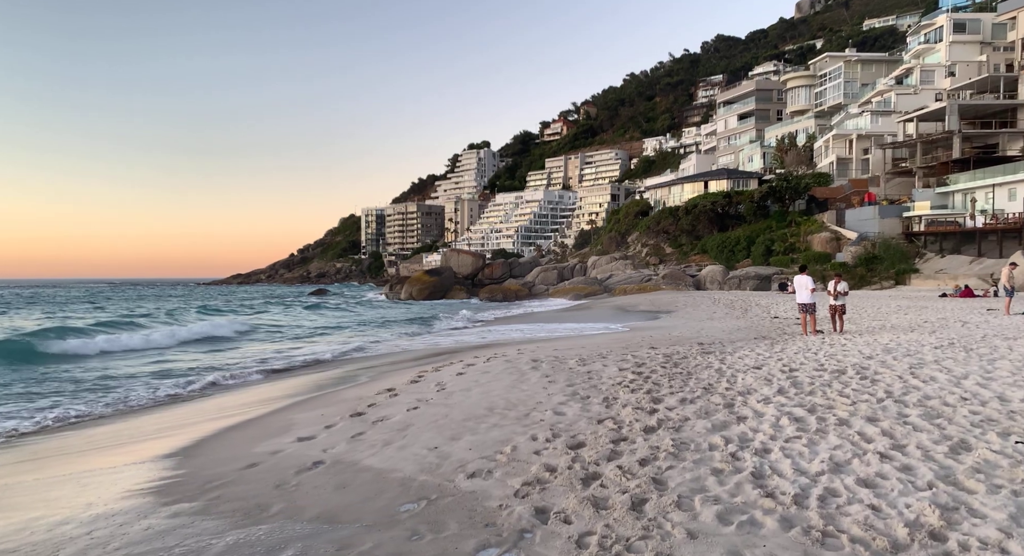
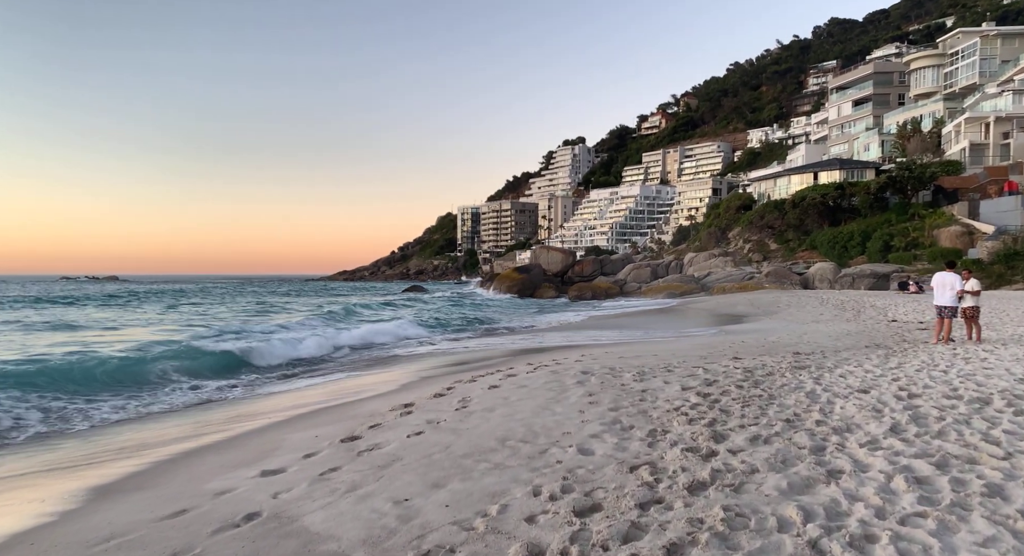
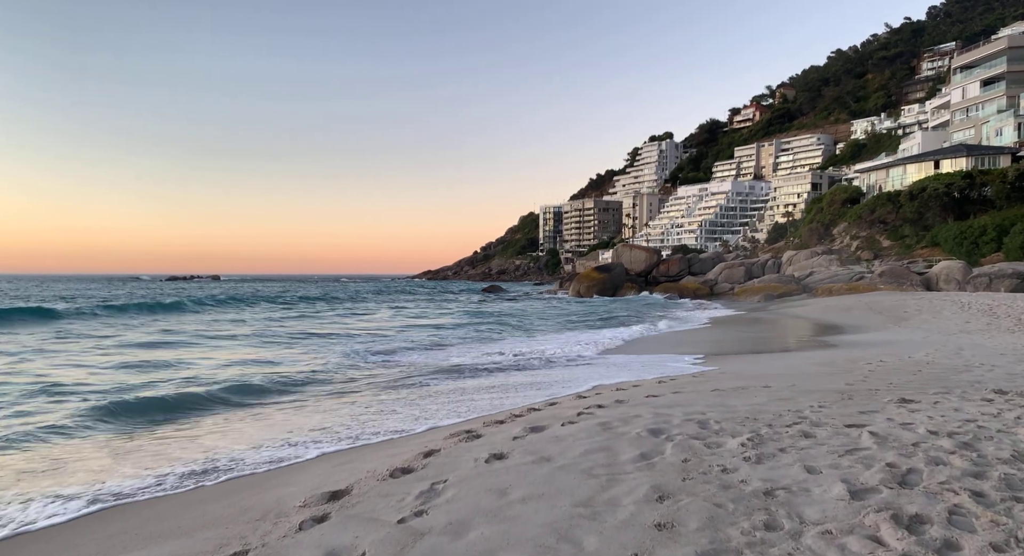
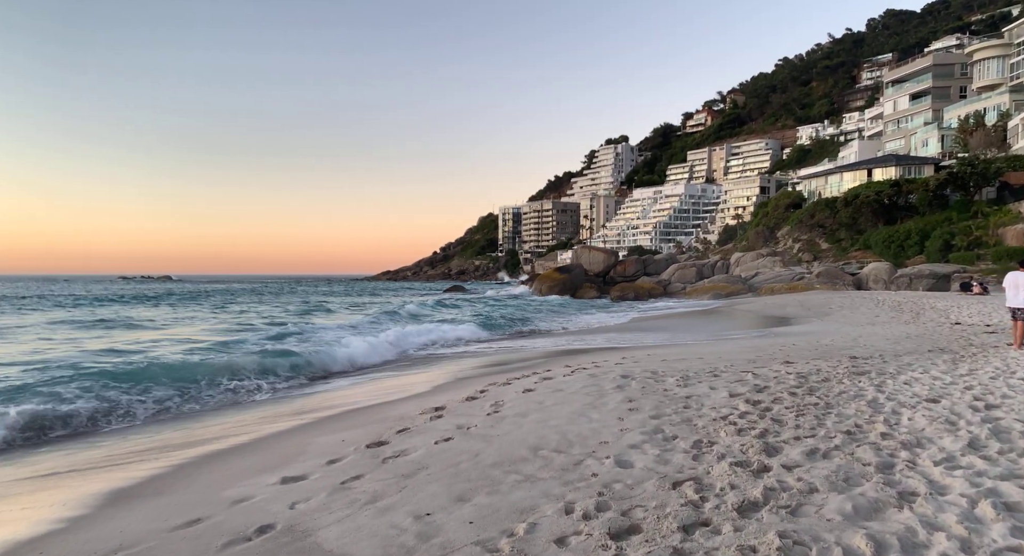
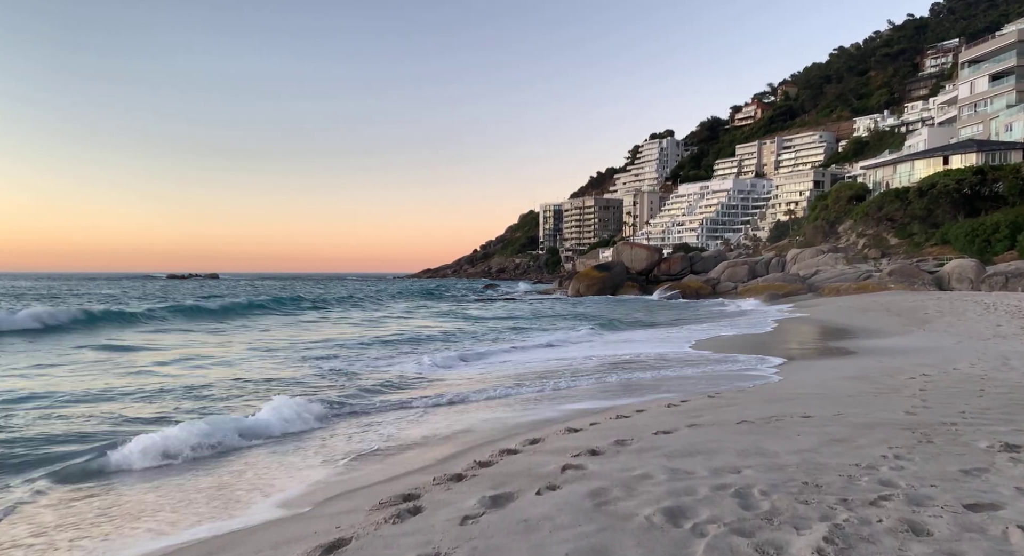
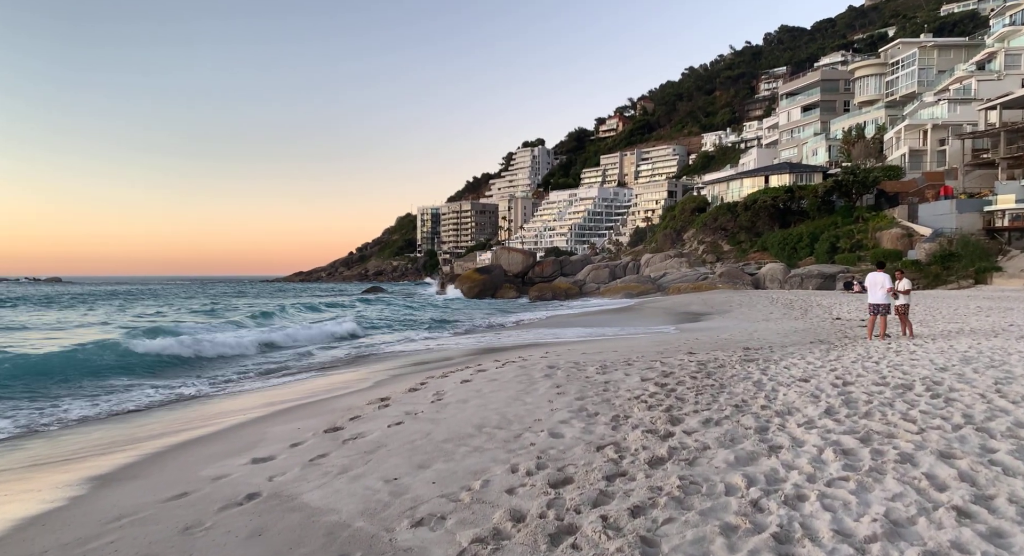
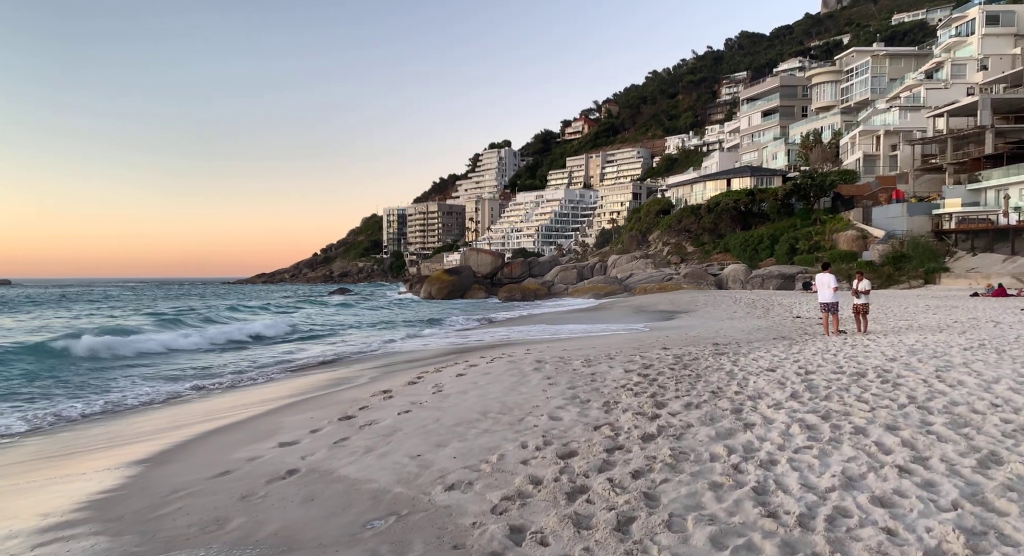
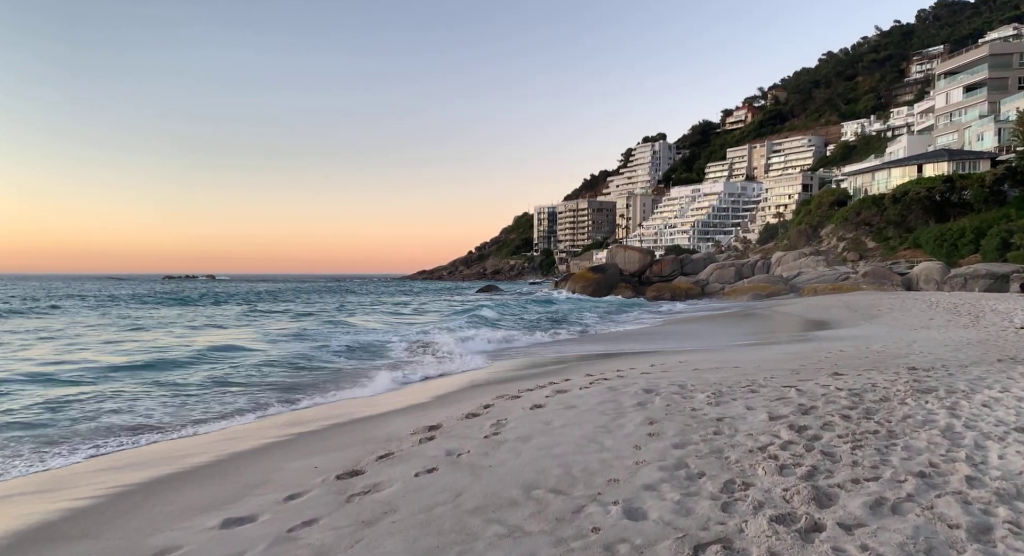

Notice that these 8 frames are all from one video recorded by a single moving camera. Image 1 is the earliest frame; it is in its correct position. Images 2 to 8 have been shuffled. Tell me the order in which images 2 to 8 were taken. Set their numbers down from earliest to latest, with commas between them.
7, 6, 2, 4, 8, 3, 5
